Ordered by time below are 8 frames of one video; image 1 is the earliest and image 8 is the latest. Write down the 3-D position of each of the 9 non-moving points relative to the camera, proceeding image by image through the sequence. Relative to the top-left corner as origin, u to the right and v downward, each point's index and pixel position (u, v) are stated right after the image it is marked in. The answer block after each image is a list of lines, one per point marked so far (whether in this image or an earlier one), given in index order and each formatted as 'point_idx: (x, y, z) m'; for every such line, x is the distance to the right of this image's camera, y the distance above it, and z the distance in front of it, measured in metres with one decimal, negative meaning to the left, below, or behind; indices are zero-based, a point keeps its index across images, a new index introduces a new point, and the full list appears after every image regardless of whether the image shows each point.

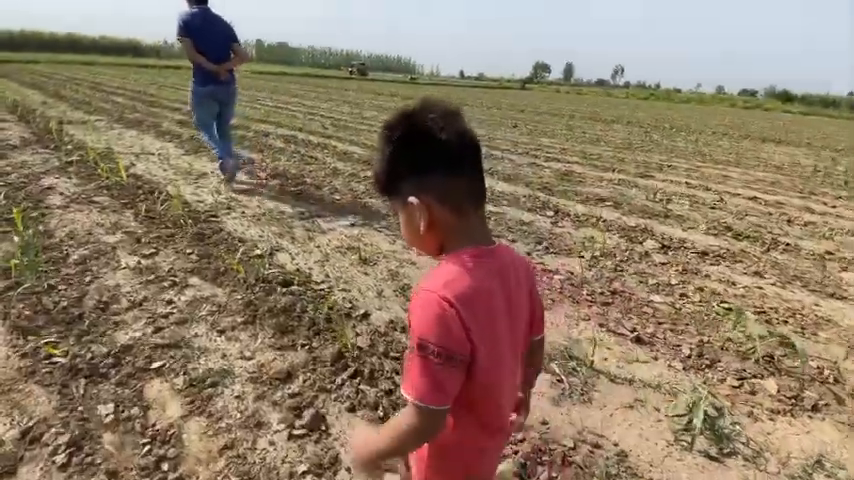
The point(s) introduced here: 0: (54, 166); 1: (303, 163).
0: (-7.5, +1.5, +8.0) m
1: (-3.0, +1.9, +9.7) m
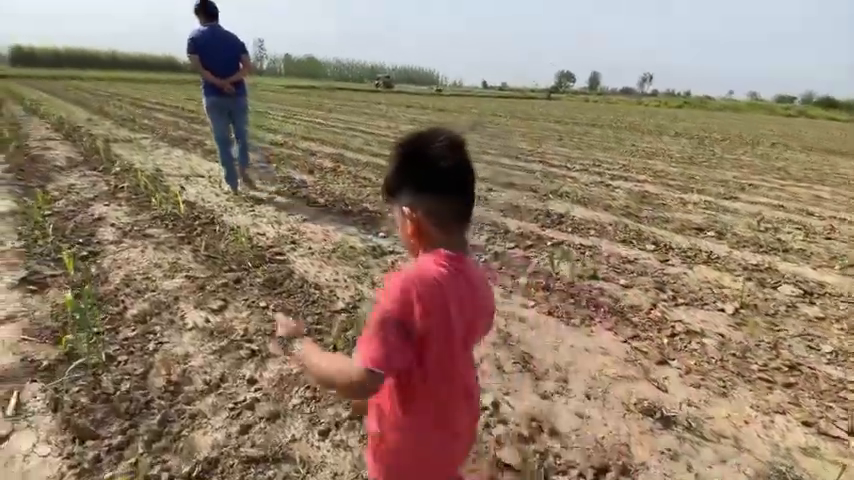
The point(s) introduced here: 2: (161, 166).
0: (-6.1, +1.0, +7.5) m
1: (-1.5, +1.3, +9.0) m
2: (-6.3, +1.8, +9.5) m
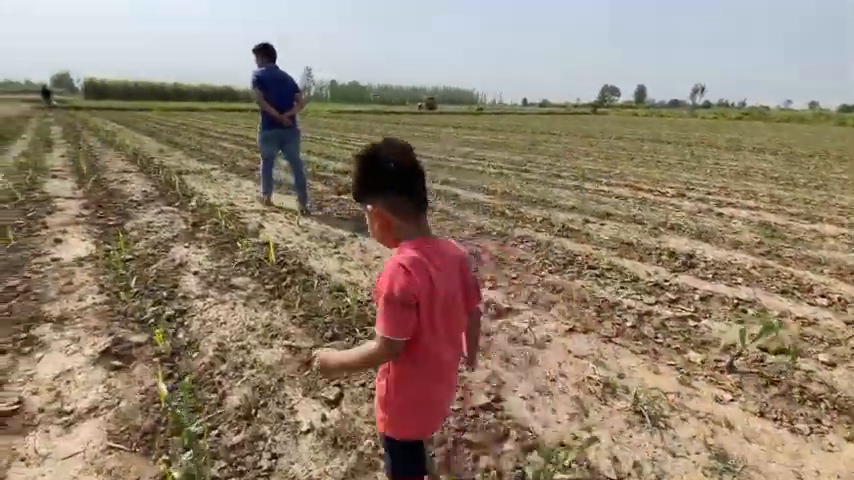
0: (-4.4, +0.2, +7.2) m
1: (+0.3, +0.4, +8.2) m
2: (-4.4, +0.9, +9.2) m
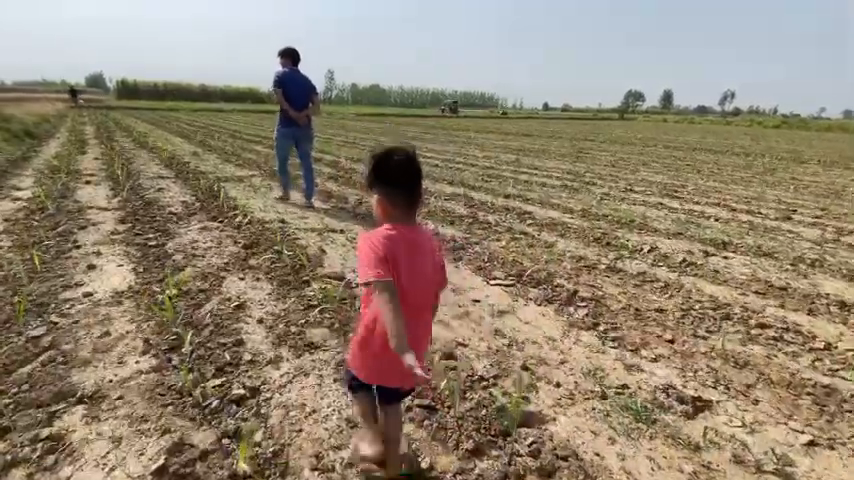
0: (-3.0, -0.2, +6.1) m
1: (+1.7, -0.1, +7.0) m
2: (-2.9, +0.5, +8.1) m
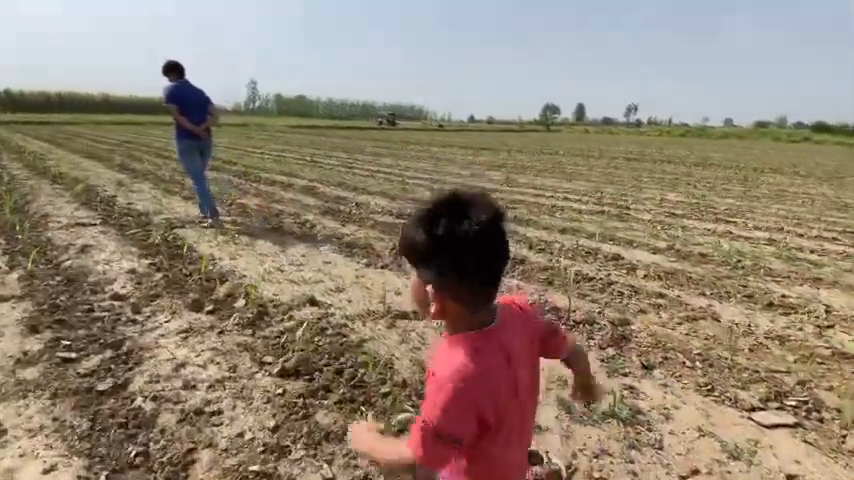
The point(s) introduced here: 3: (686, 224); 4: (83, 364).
0: (-1.4, -1.3, +3.4) m
1: (+3.2, -0.9, +5.0) m
2: (-1.6, -0.6, +5.4) m
3: (+6.2, +0.4, +9.5) m
4: (-3.1, -1.1, +3.6) m
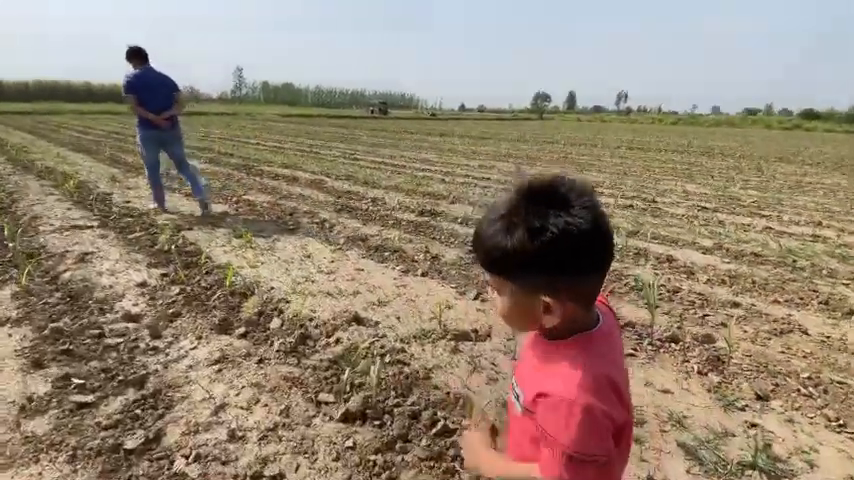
0: (-0.7, -1.4, +2.8) m
1: (+3.8, -1.0, +4.5) m
2: (-1.0, -0.7, +4.8) m
3: (+6.7, +0.5, +9.1) m
4: (-2.4, -1.3, +3.0) m
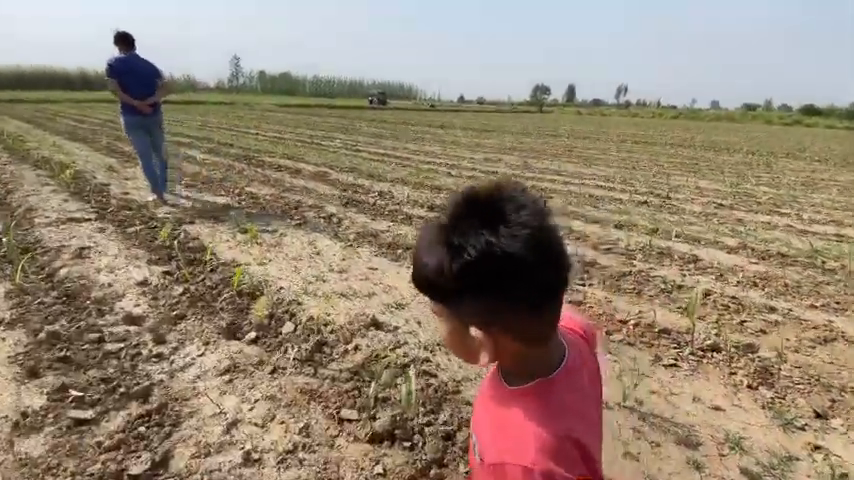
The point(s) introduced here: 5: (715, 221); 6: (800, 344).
0: (-0.4, -1.4, +2.5) m
1: (+4.0, -1.0, +4.3) m
2: (-0.7, -0.7, +4.5) m
3: (+6.9, +0.5, +8.8) m
4: (-2.2, -1.3, +2.7) m
5: (+6.0, +0.4, +8.3) m
6: (+3.8, -1.0, +4.0) m
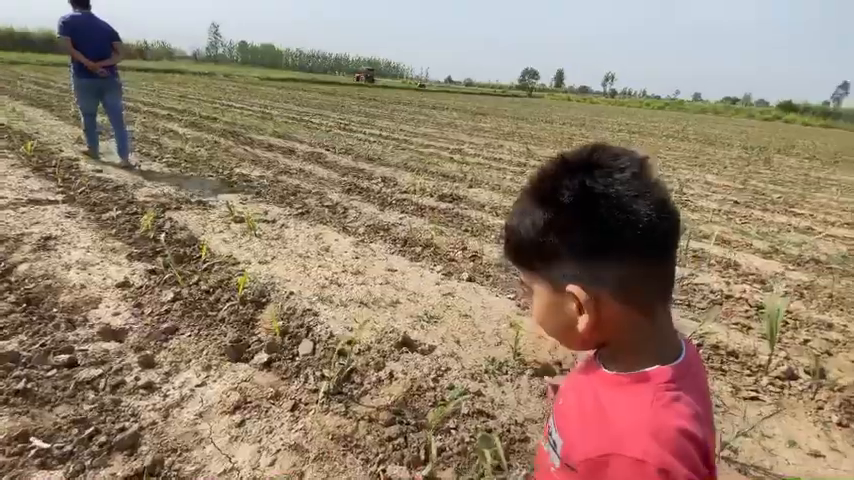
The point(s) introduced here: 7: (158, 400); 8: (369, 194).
0: (-0.1, -1.5, +2.0) m
1: (+4.4, -1.1, +3.9) m
2: (-0.4, -0.7, +3.9) m
3: (+7.1, +0.5, +8.5) m
4: (-1.8, -1.3, +2.1) m
5: (+6.2, +0.4, +8.0) m
6: (+4.1, -1.2, +3.6) m
7: (-1.8, -1.1, +2.7) m
8: (-1.1, +0.9, +7.7) m
